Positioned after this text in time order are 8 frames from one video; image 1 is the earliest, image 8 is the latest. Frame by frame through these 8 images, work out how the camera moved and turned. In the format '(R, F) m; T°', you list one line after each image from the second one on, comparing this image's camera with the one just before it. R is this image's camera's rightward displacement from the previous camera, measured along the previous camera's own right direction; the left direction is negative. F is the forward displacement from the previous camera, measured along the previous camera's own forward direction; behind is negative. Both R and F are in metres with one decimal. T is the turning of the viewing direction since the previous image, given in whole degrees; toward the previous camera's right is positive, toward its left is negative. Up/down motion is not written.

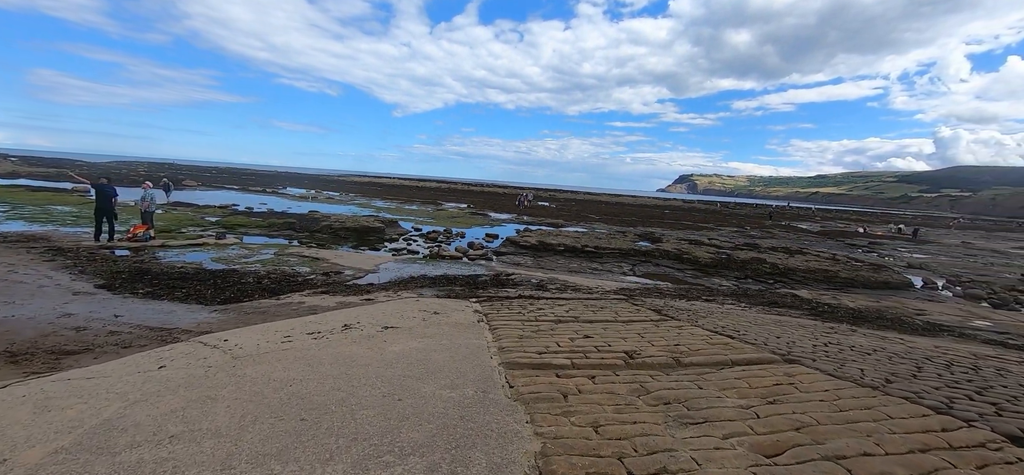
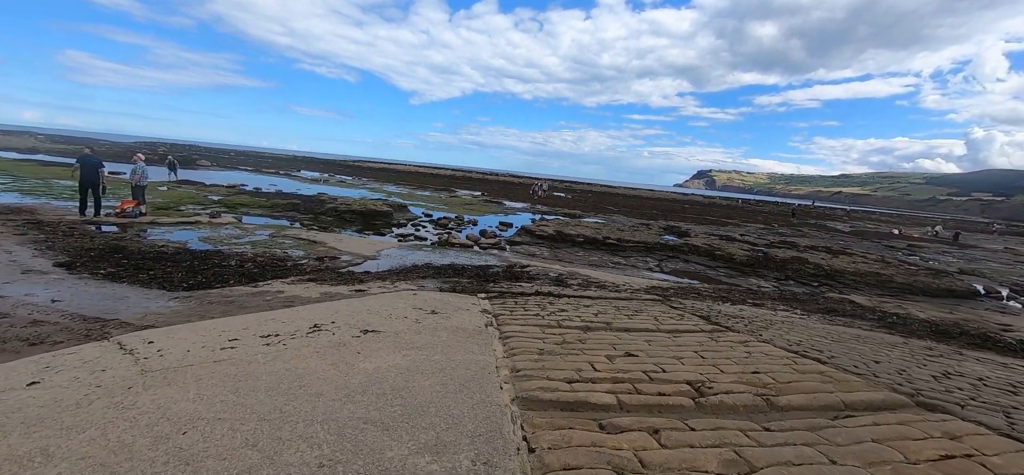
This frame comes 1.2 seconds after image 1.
(-0.1, +1.7) m; -2°
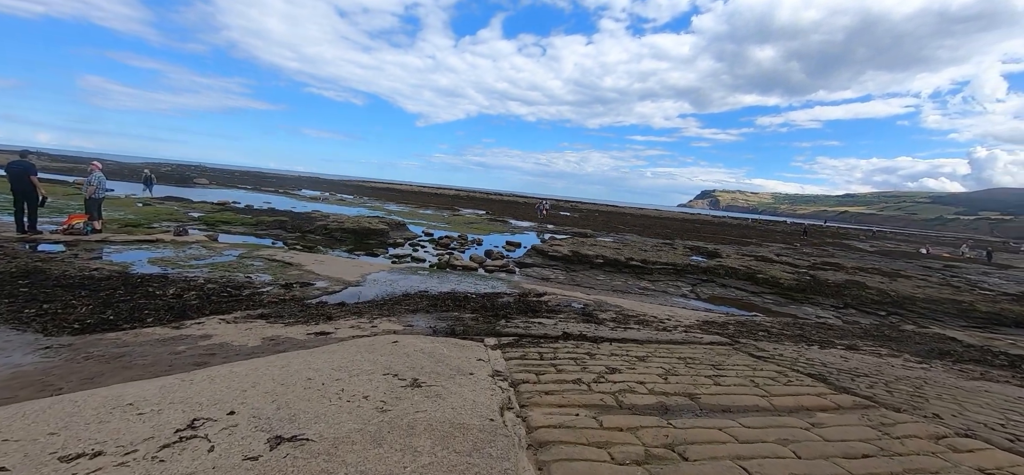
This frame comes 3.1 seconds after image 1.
(-0.3, +2.4) m; 0°
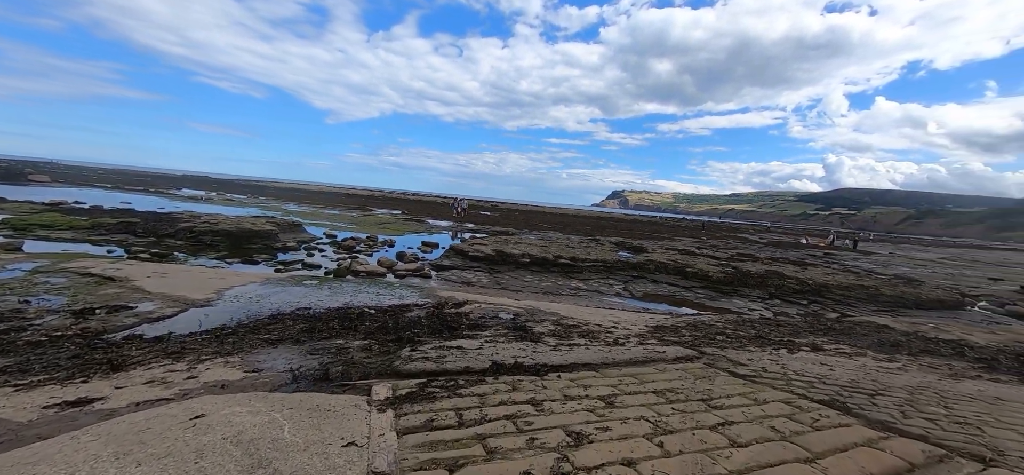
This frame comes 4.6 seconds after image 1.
(+0.2, +2.1) m; +11°
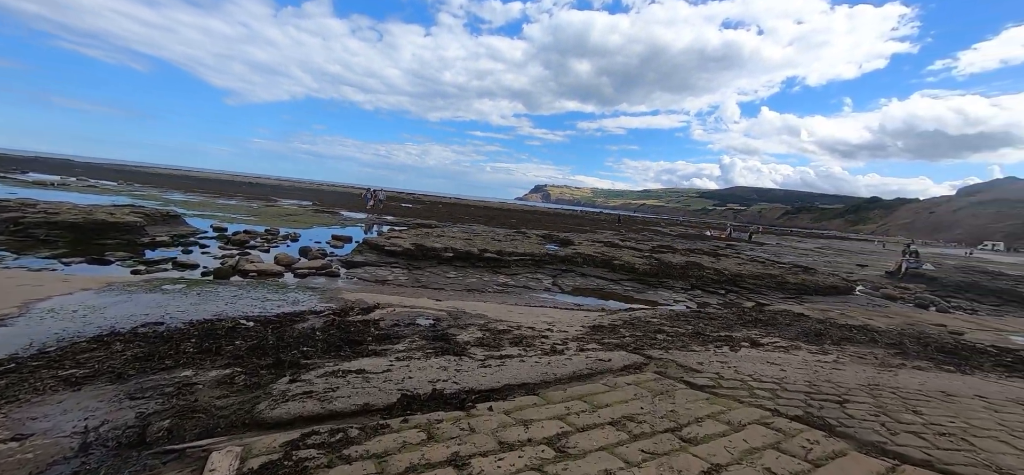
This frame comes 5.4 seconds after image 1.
(+0.1, +1.2) m; +11°
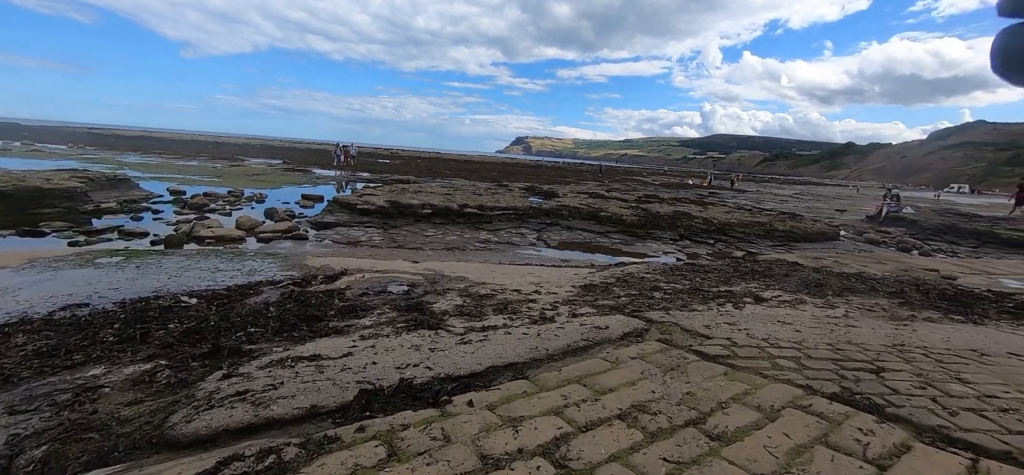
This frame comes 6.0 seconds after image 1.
(0.0, +0.8) m; +3°
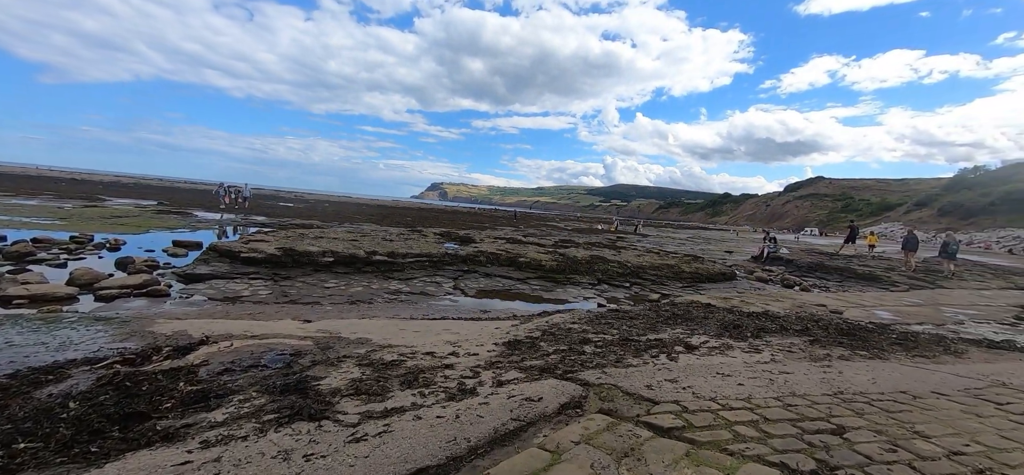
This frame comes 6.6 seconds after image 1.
(+0.1, +0.8) m; +12°
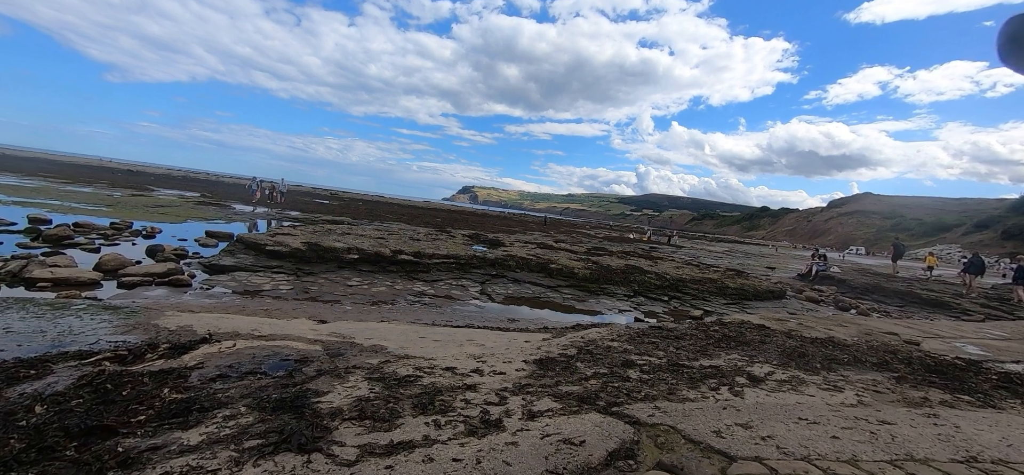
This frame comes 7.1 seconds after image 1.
(-0.1, +0.7) m; -4°
